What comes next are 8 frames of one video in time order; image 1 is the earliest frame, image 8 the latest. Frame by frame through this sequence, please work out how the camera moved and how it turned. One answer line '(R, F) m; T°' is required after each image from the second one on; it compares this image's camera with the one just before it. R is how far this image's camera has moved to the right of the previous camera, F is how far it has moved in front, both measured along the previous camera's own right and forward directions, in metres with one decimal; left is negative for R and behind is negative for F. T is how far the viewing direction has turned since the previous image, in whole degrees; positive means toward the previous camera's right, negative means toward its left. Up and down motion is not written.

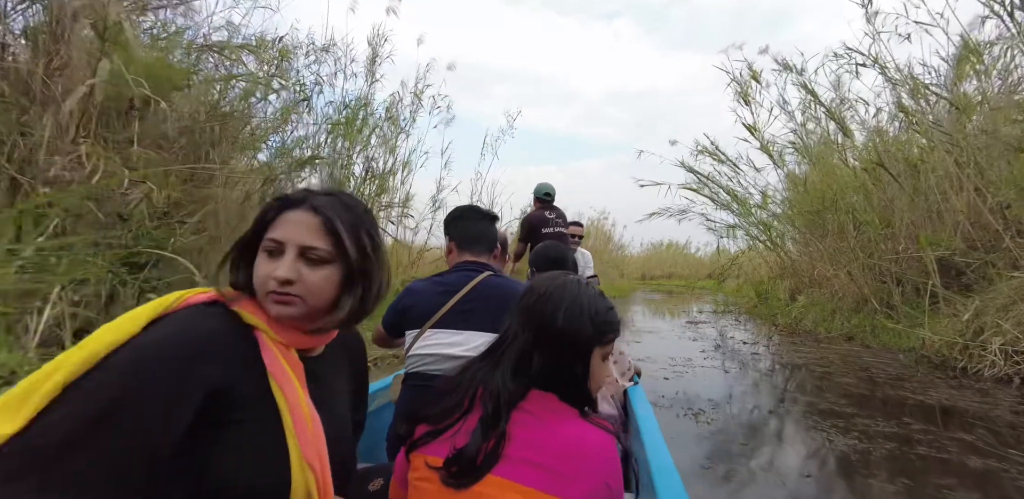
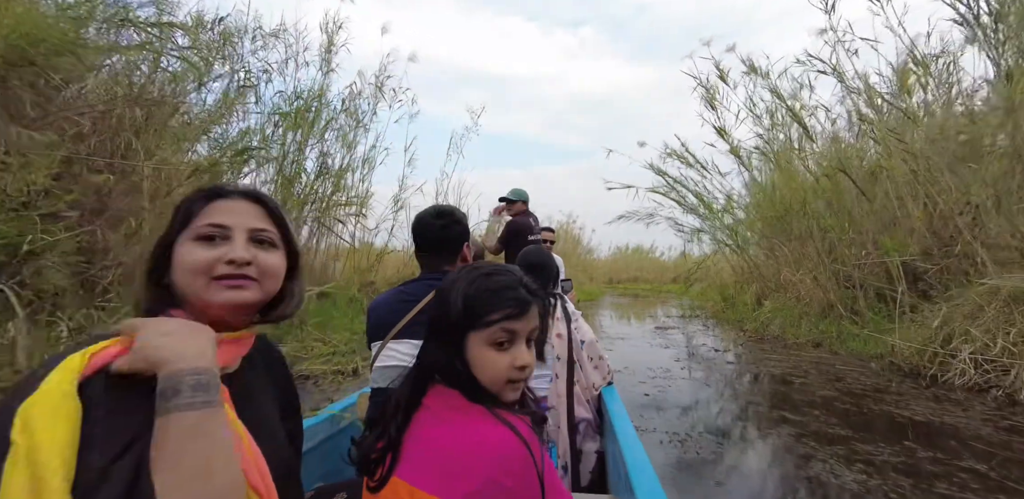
(+0.1, +0.2) m; +4°
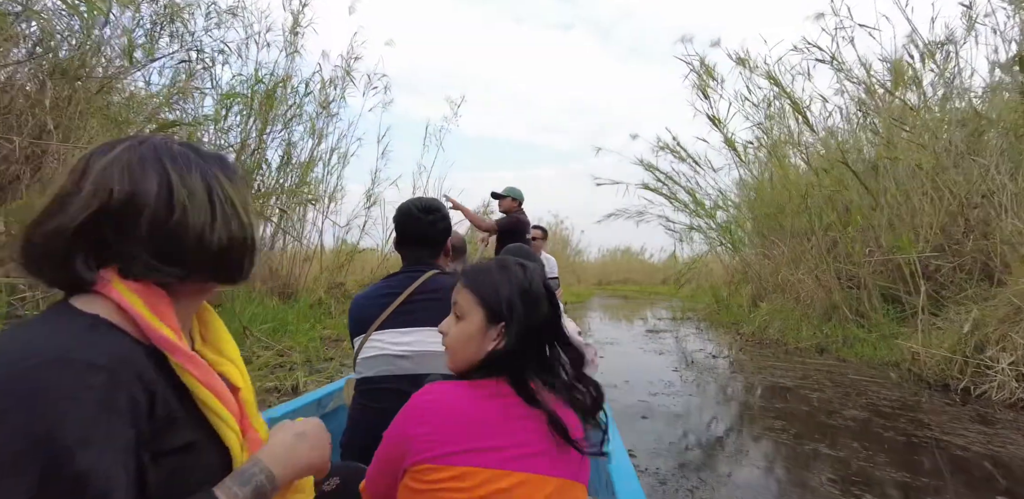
(+0.1, +0.4) m; +1°
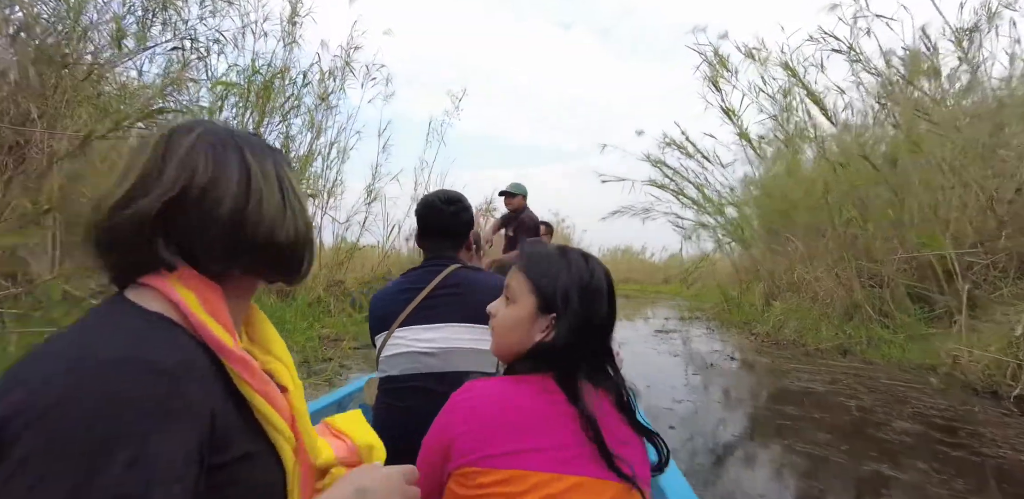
(0.0, +0.2) m; 0°
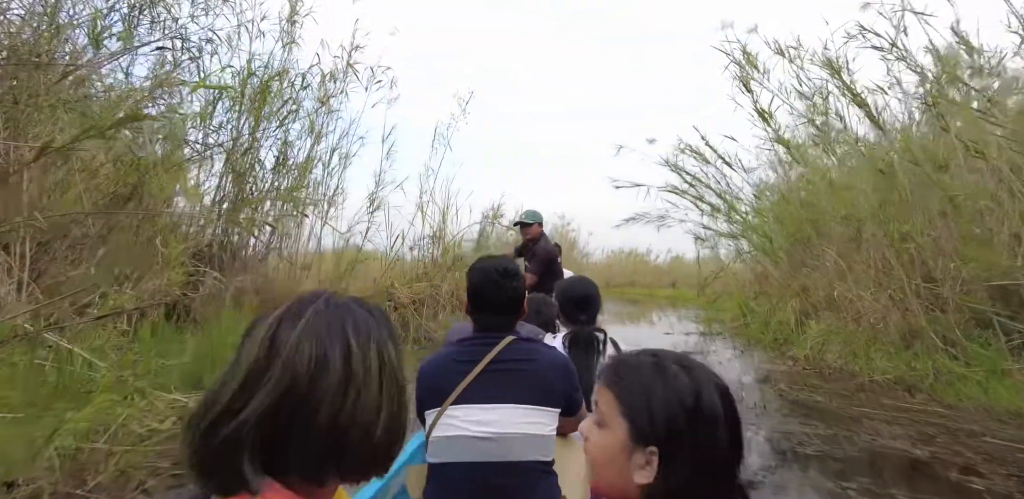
(-0.1, +0.3) m; -1°
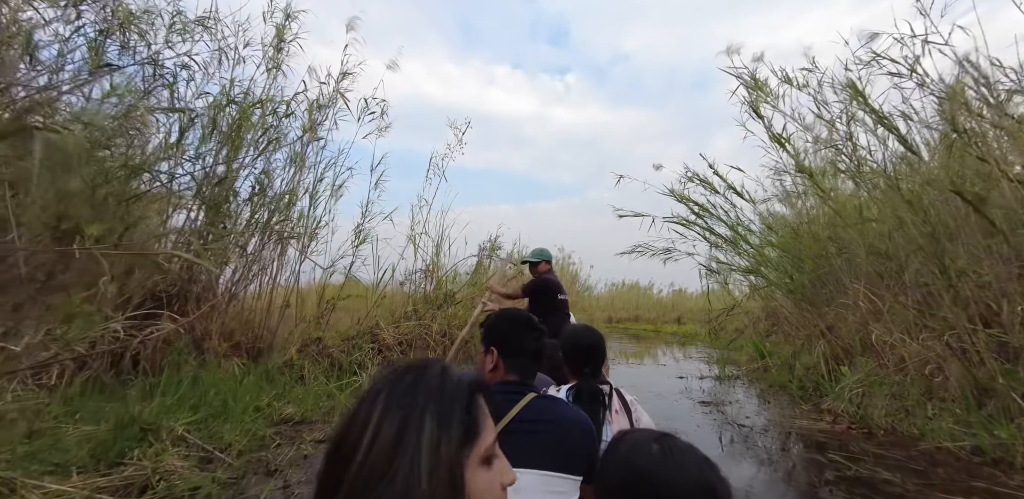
(+0.1, +0.5) m; 0°
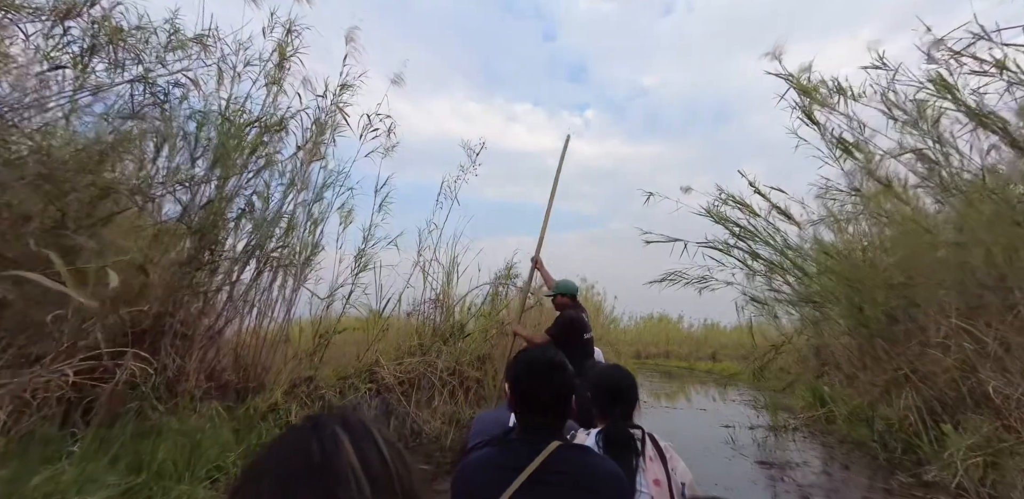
(0.0, +0.6) m; -3°
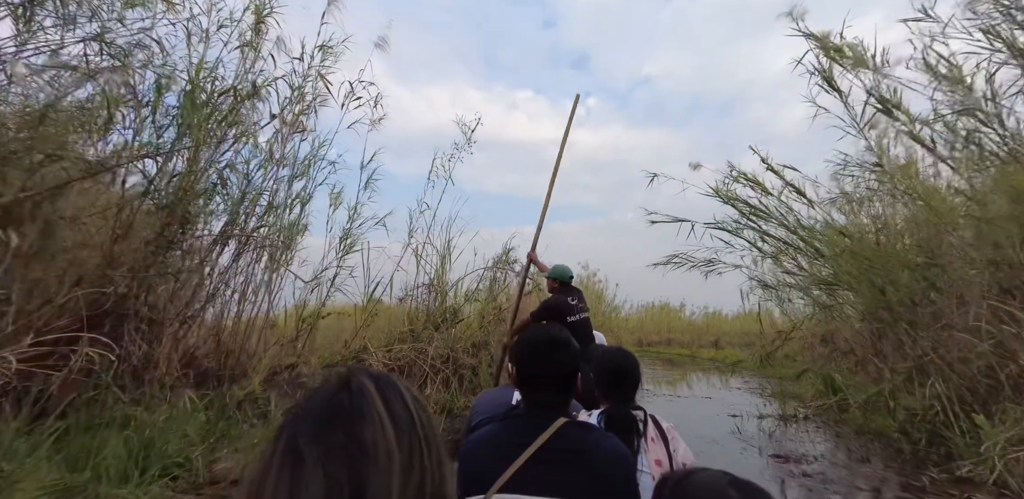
(+0.1, +0.3) m; 0°
